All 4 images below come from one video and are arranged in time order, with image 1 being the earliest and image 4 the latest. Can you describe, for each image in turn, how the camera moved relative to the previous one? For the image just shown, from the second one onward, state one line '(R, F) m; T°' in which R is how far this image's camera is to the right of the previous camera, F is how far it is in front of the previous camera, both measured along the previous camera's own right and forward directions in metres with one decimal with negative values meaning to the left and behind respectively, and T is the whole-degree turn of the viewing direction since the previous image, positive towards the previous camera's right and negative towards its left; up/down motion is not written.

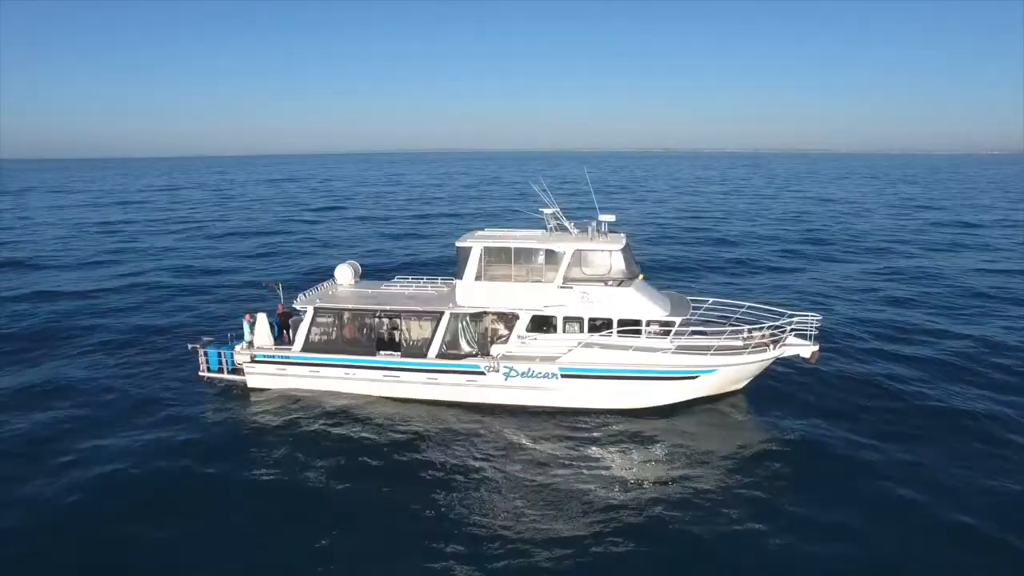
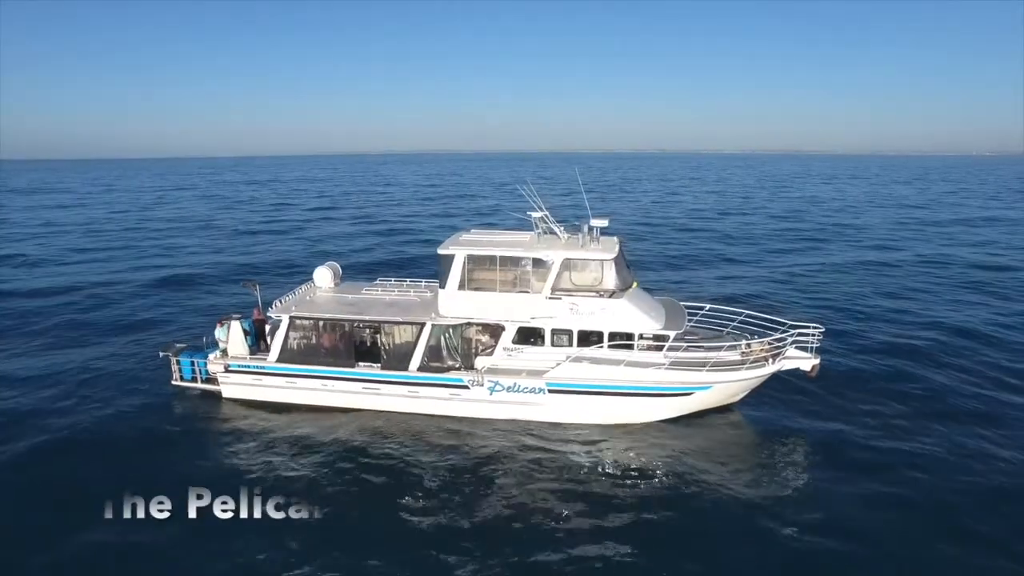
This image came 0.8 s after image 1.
(+0.4, +0.9) m; 0°
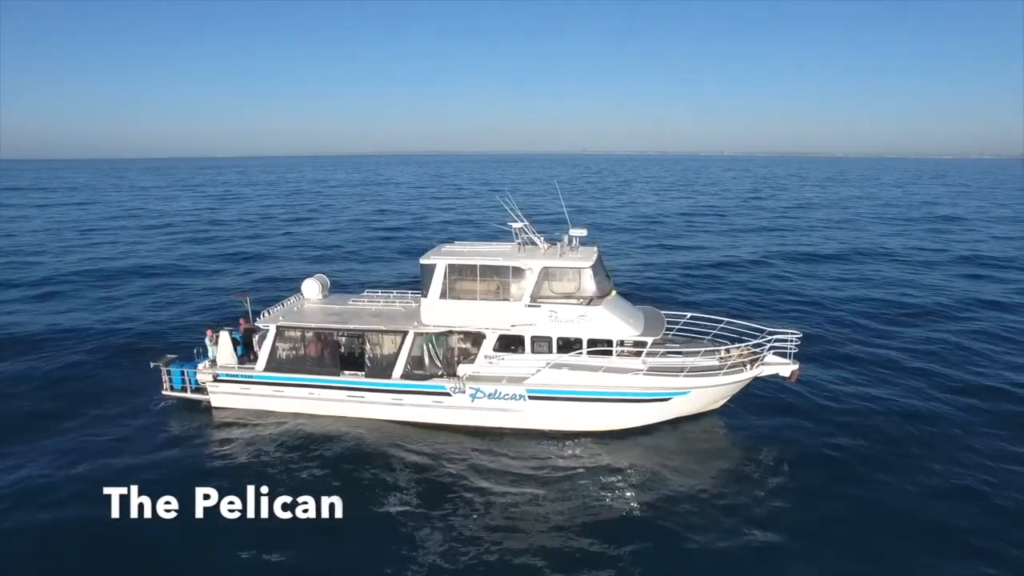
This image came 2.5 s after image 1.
(+0.6, -0.3) m; 0°
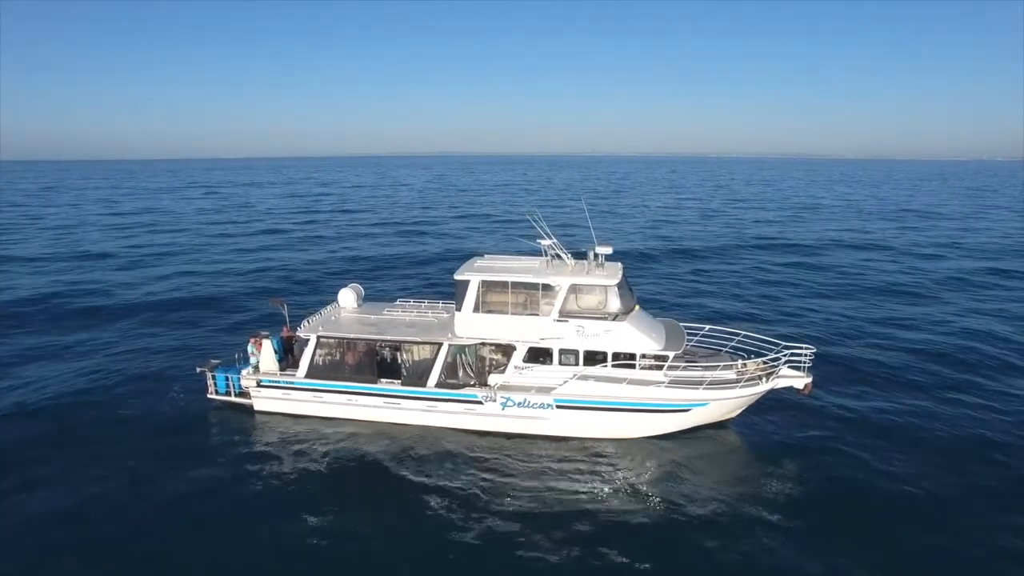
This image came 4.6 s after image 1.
(-0.7, -1.1) m; -1°
